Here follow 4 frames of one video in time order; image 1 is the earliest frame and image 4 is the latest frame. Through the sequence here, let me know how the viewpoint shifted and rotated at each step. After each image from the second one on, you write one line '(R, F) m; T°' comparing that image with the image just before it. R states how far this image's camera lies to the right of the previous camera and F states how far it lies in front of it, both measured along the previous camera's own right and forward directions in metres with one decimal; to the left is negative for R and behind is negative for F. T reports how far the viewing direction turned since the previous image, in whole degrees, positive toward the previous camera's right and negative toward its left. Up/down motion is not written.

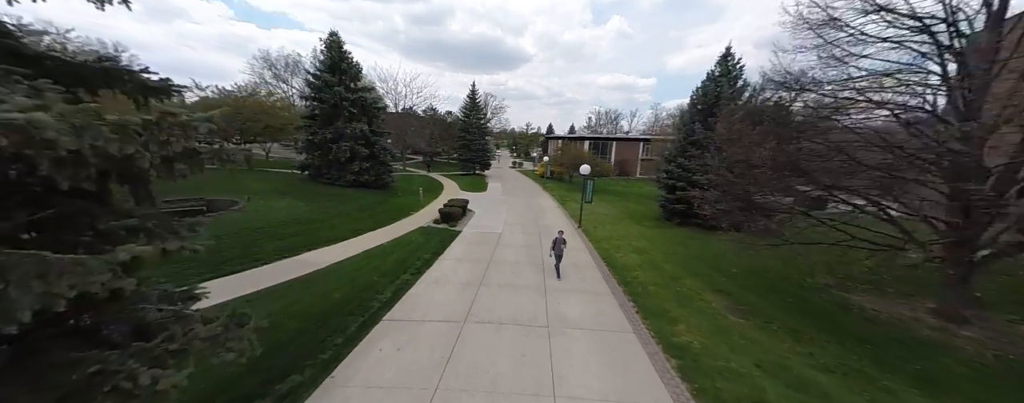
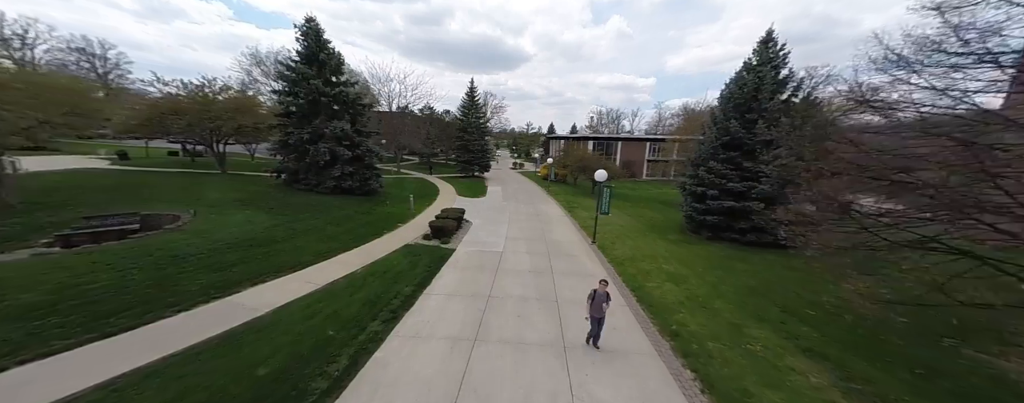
(-0.1, +1.9) m; 0°
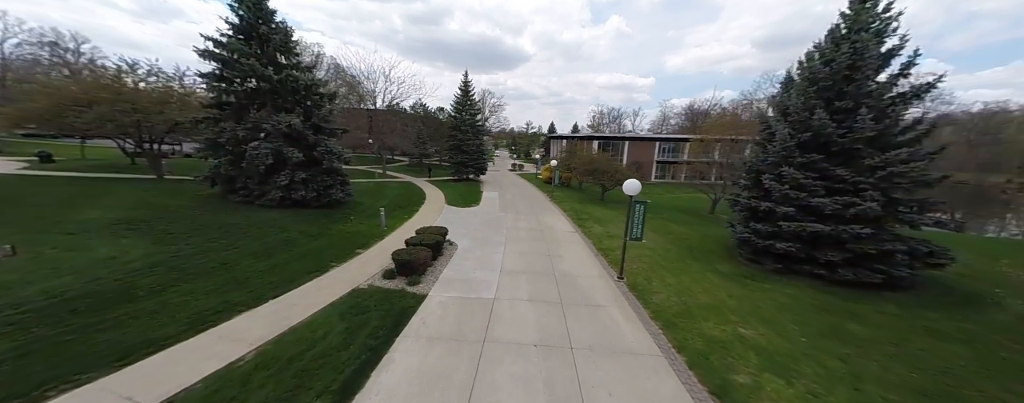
(+0.1, +3.1) m; 0°
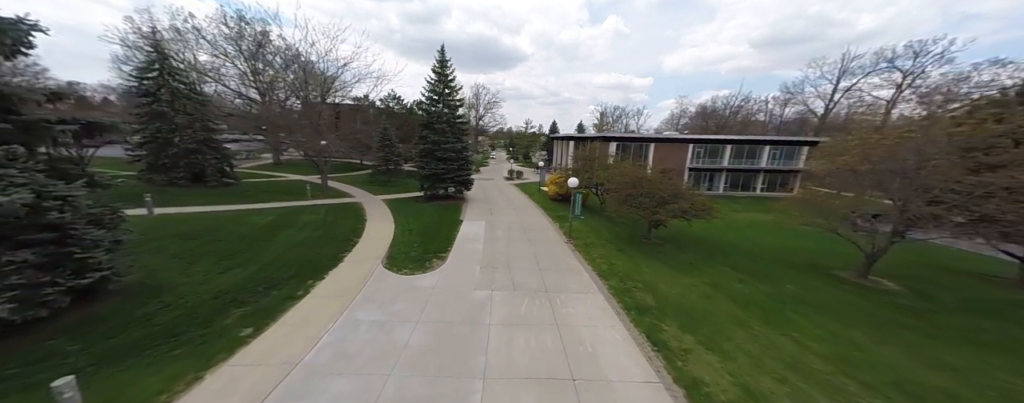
(+0.2, +8.1) m; 0°
